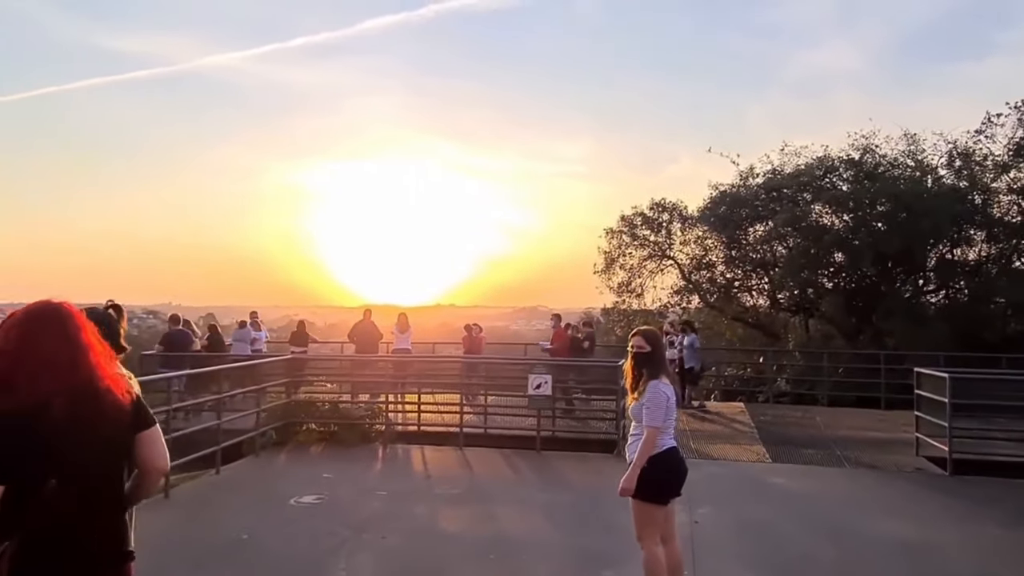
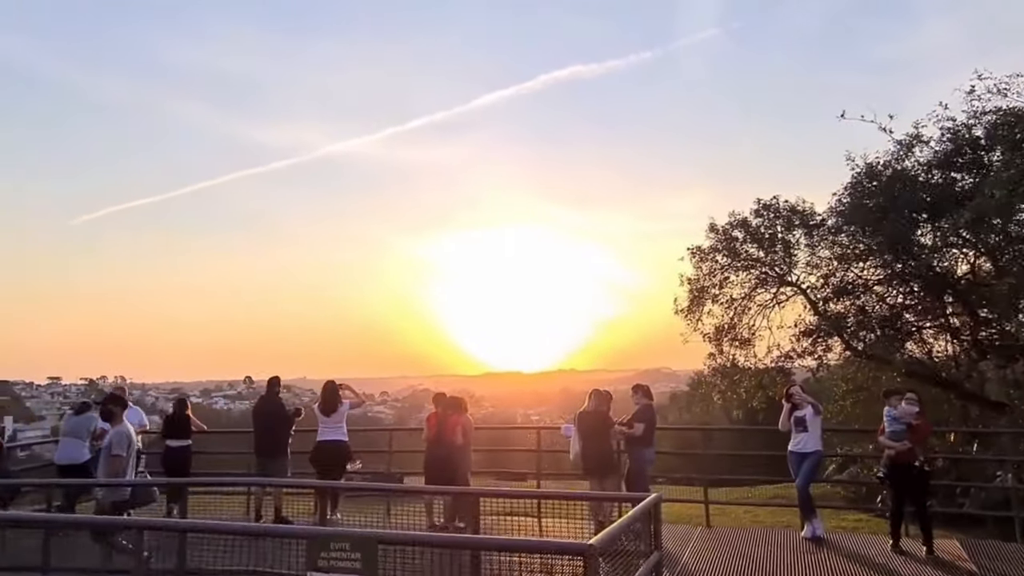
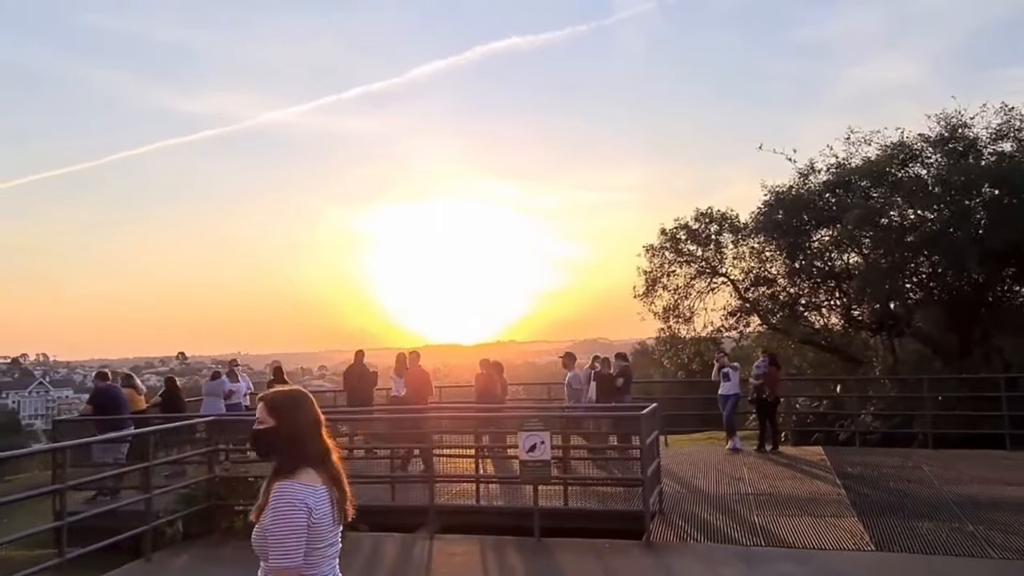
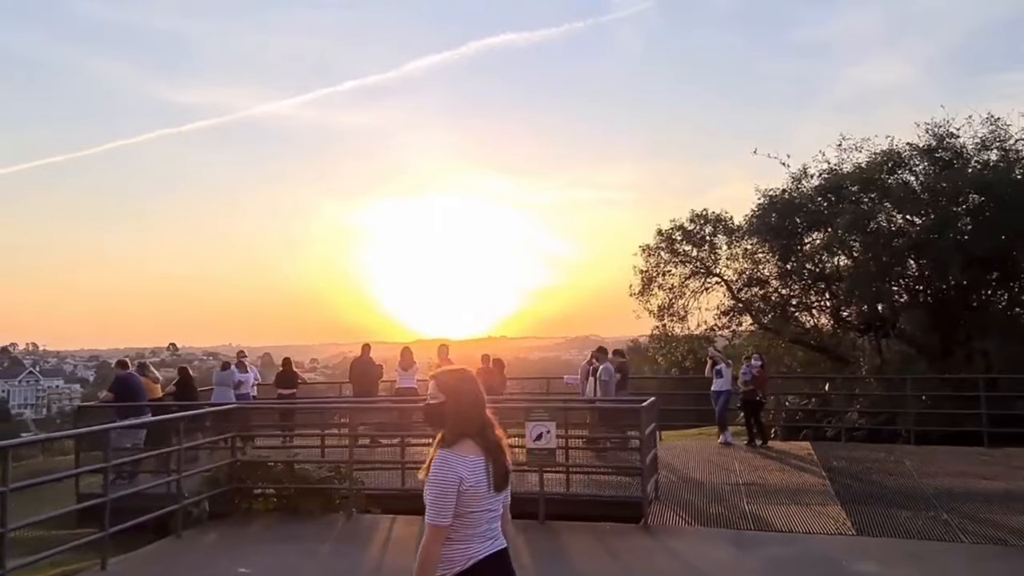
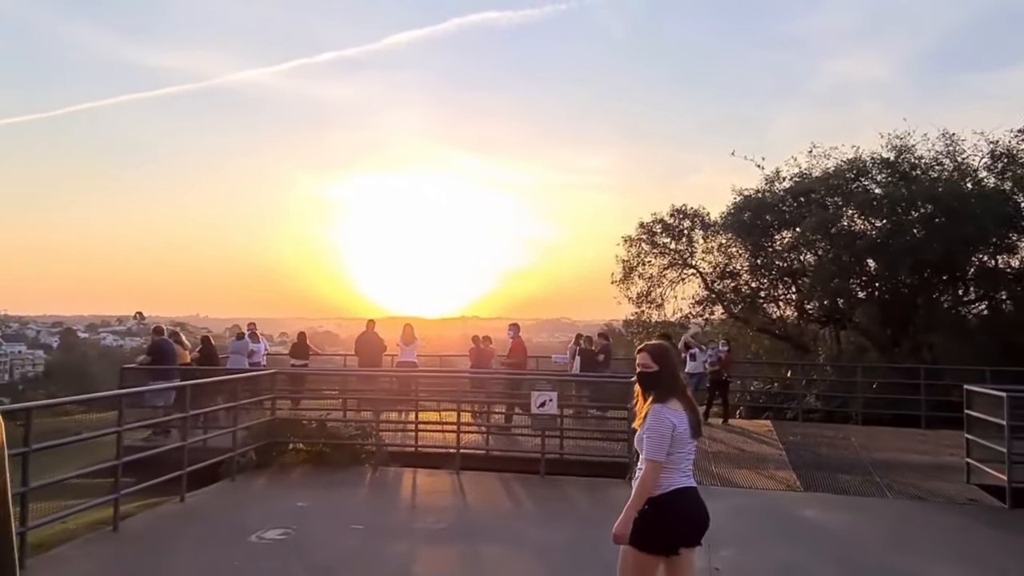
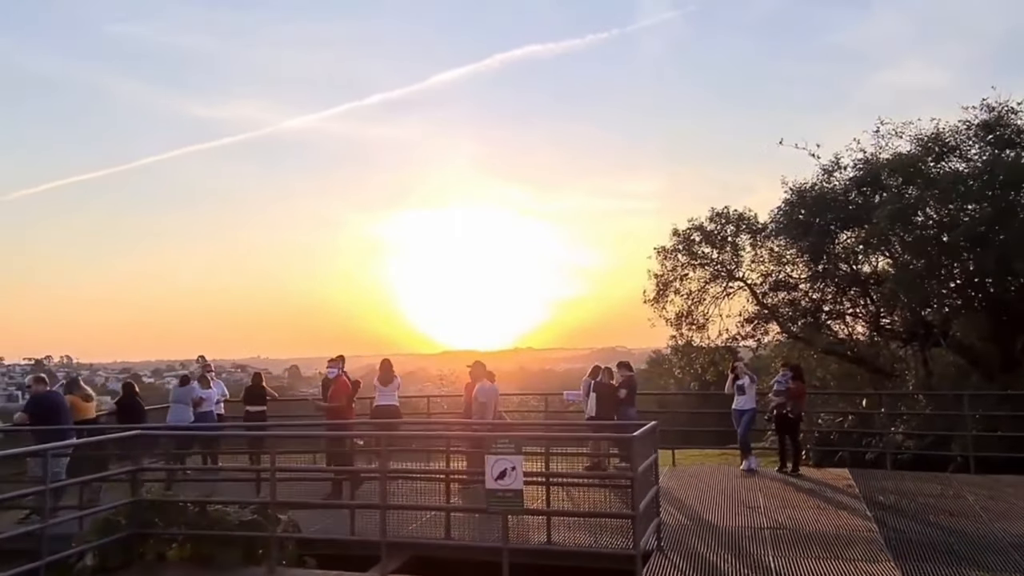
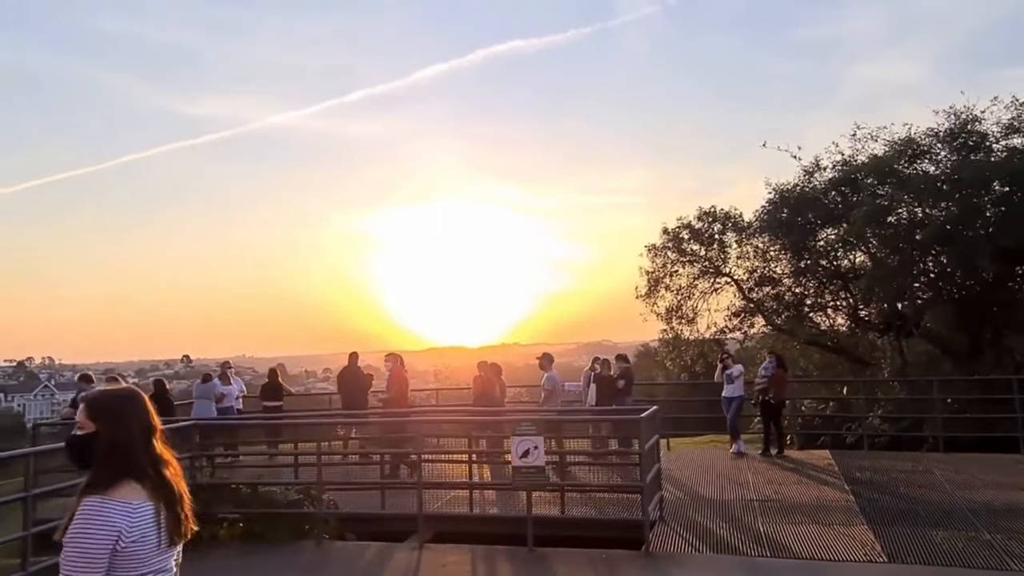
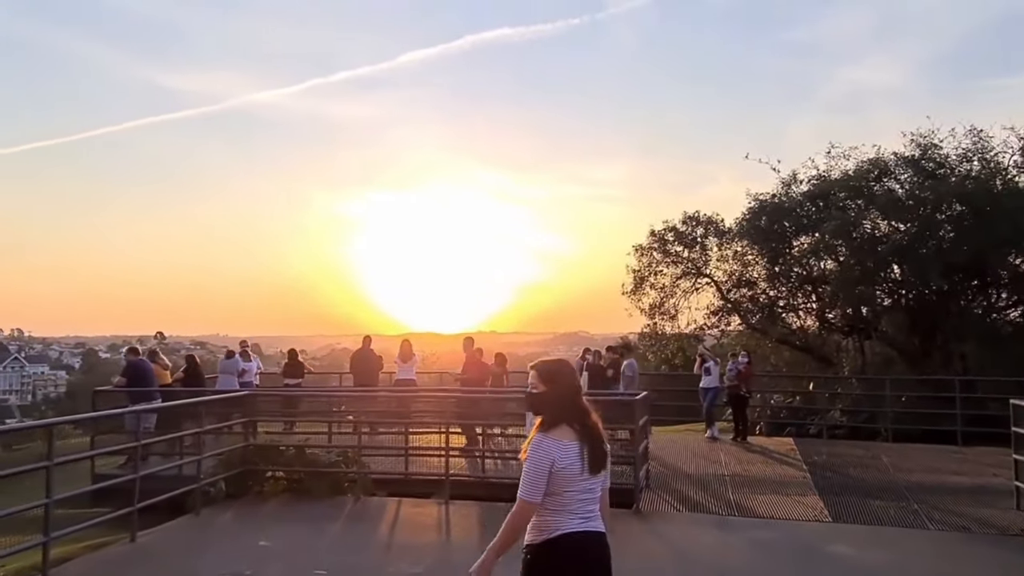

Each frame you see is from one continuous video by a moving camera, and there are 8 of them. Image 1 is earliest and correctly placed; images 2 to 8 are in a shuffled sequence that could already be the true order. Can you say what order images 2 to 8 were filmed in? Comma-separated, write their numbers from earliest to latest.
5, 8, 4, 3, 7, 6, 2
